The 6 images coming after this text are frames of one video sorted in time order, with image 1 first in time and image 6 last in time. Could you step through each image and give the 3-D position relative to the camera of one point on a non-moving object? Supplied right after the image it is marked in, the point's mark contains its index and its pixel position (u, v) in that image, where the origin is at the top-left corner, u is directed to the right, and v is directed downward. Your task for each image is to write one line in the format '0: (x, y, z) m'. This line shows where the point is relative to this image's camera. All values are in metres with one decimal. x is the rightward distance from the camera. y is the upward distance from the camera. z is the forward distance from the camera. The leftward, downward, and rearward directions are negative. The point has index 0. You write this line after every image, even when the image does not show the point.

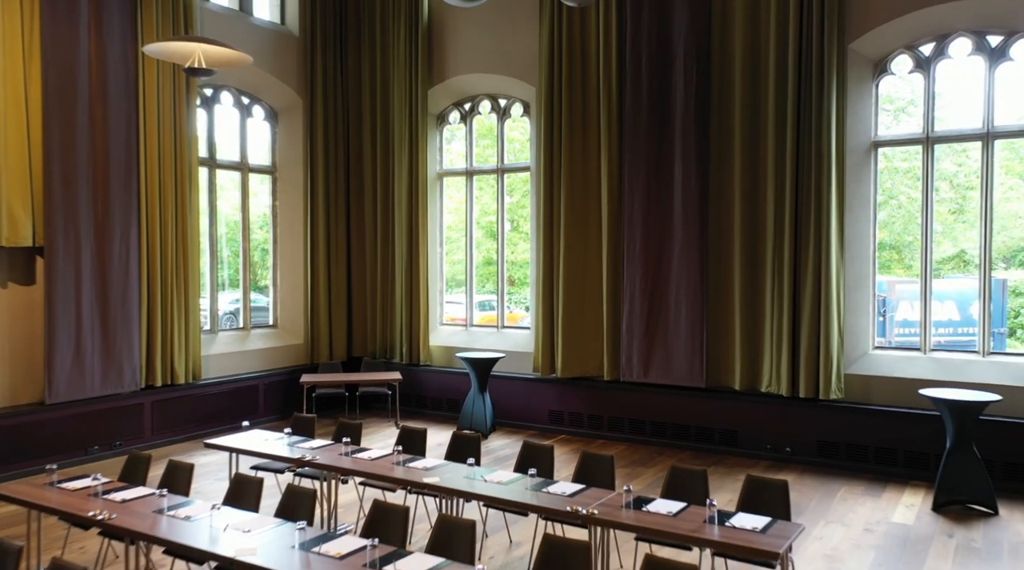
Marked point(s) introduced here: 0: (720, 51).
0: (+2.5, +2.8, +10.7) m
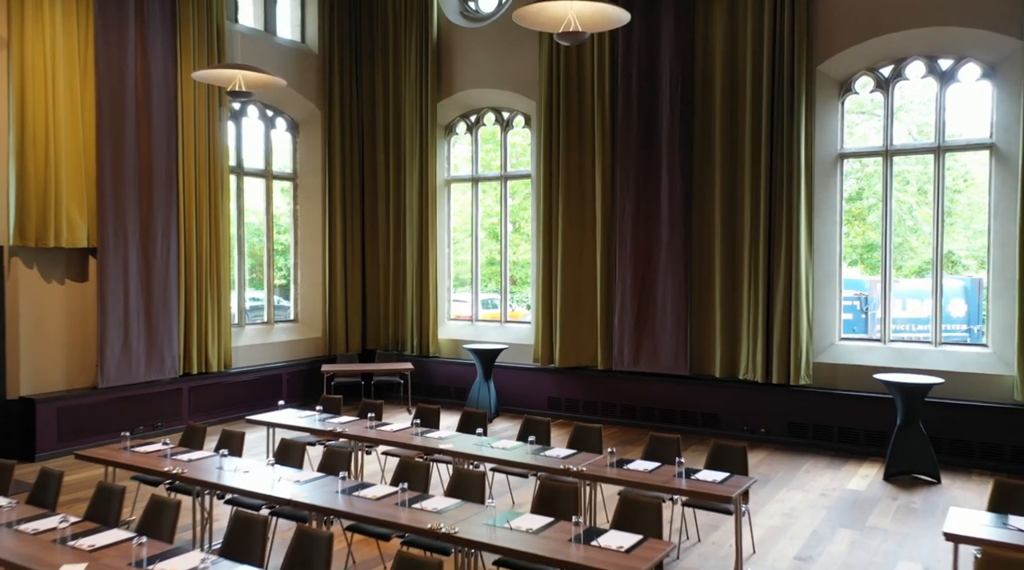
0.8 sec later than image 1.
0: (+2.5, +2.8, +11.9) m
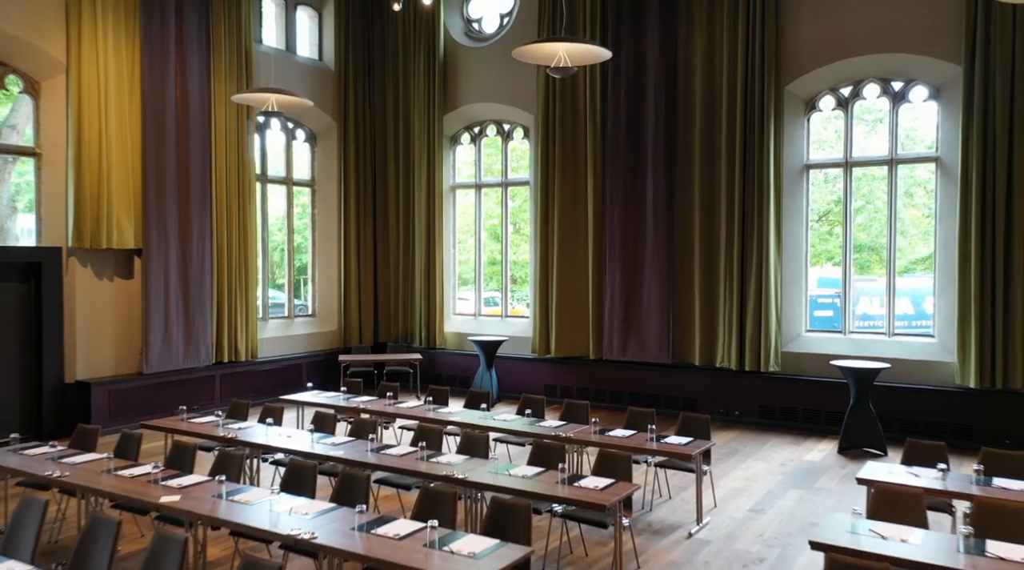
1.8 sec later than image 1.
0: (+2.5, +2.9, +13.3) m
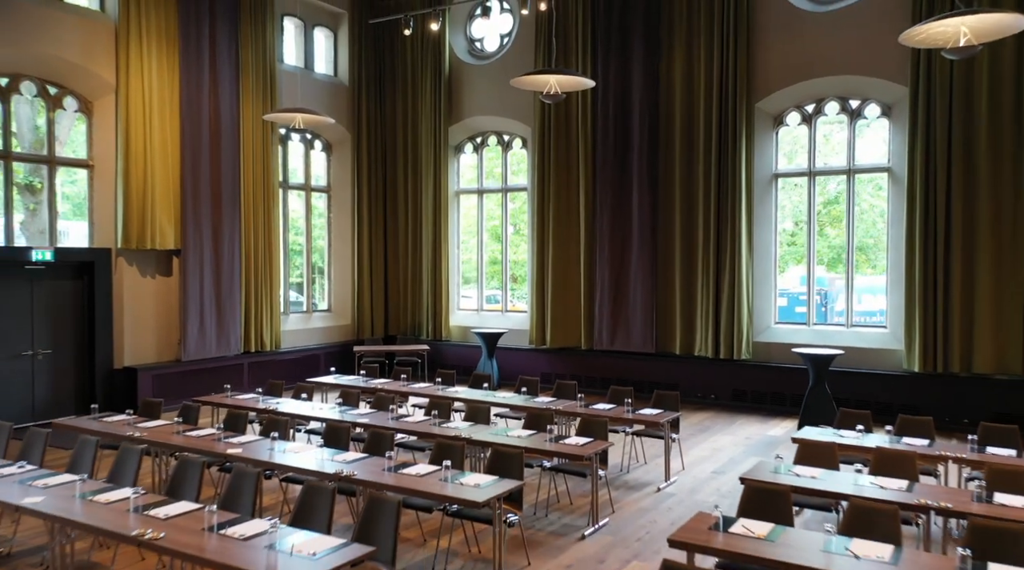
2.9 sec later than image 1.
0: (+2.5, +2.9, +14.8) m
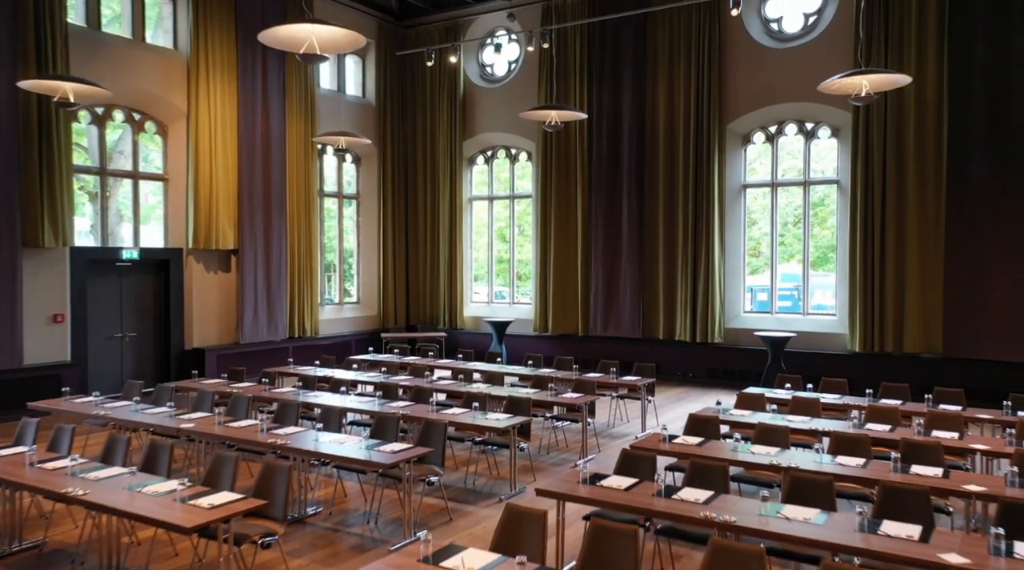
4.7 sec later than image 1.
0: (+2.6, +3.0, +17.3) m
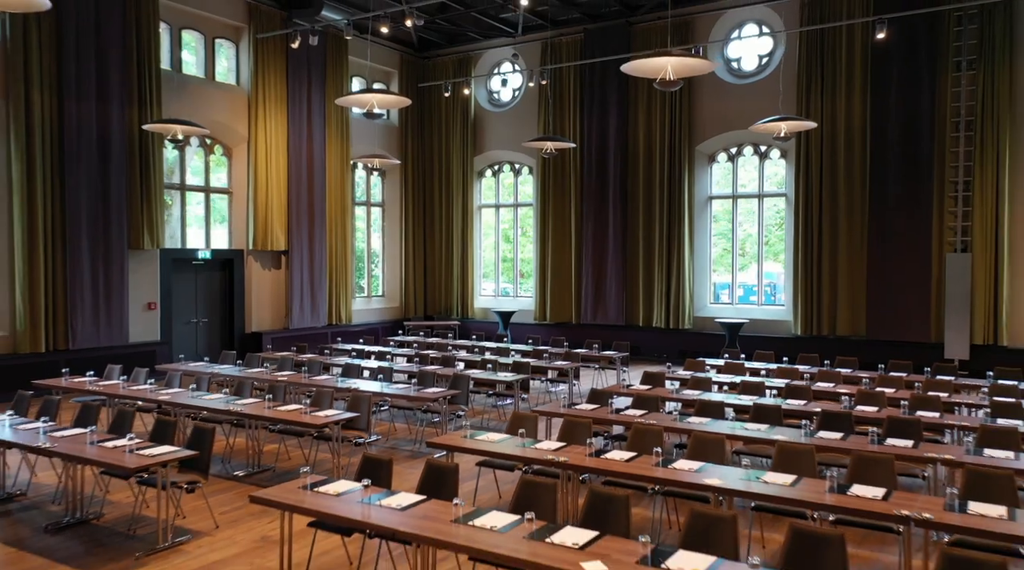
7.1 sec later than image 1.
0: (+2.7, +3.1, +20.5) m
